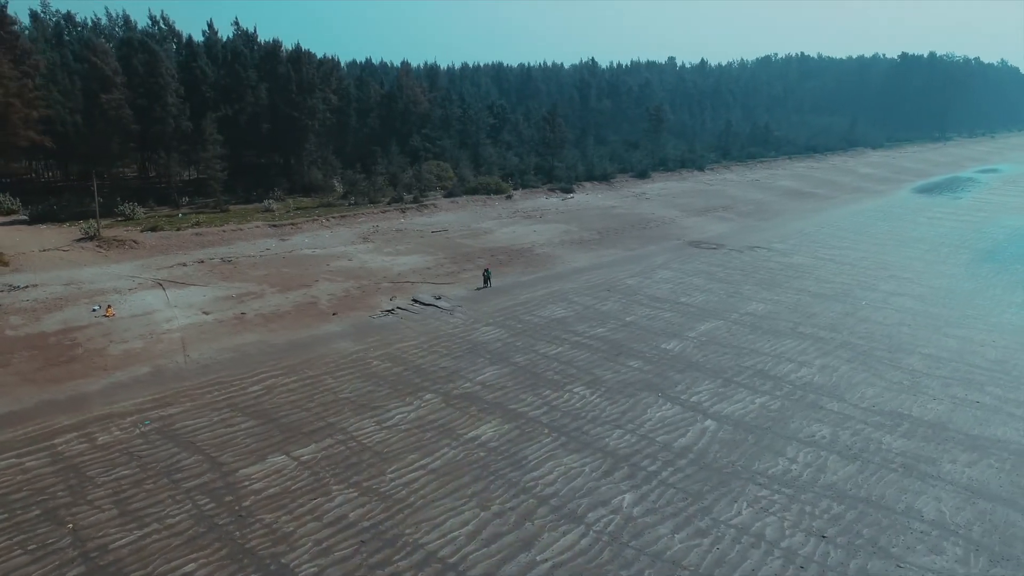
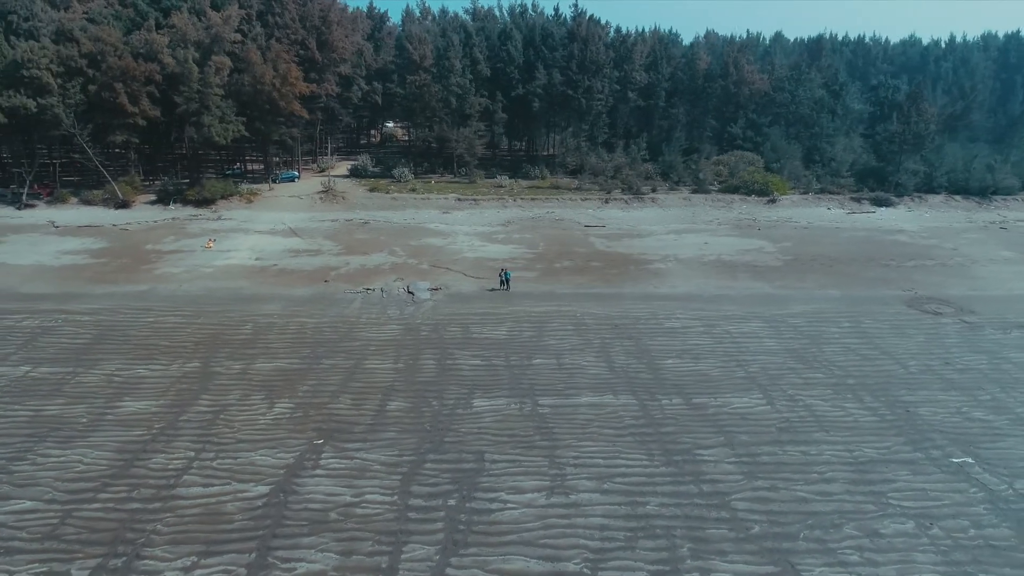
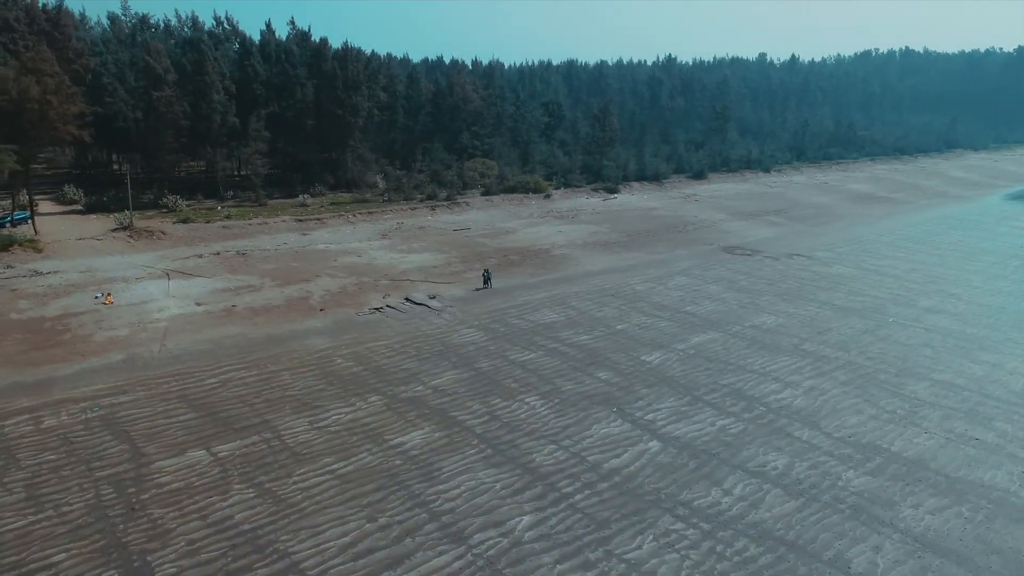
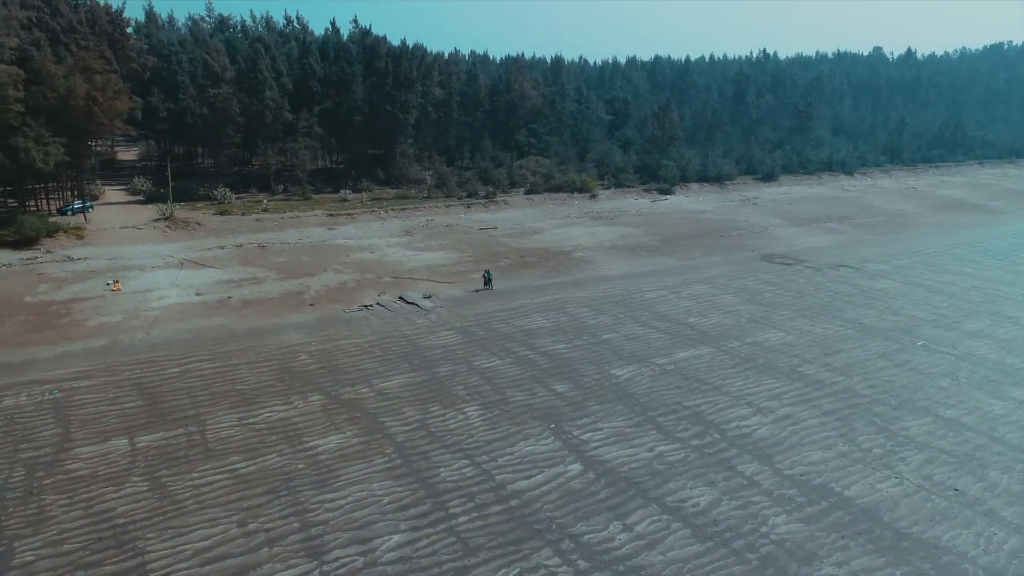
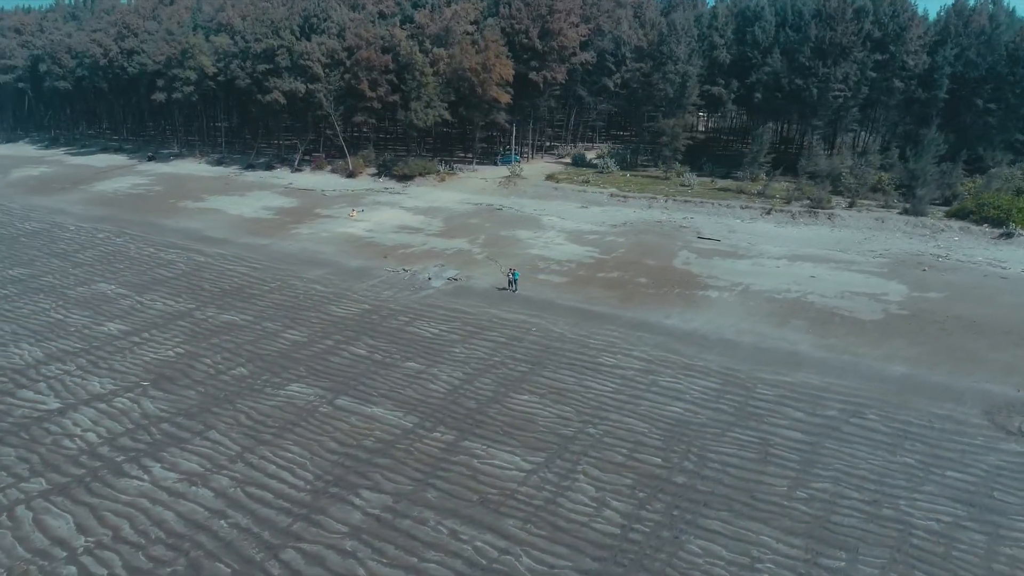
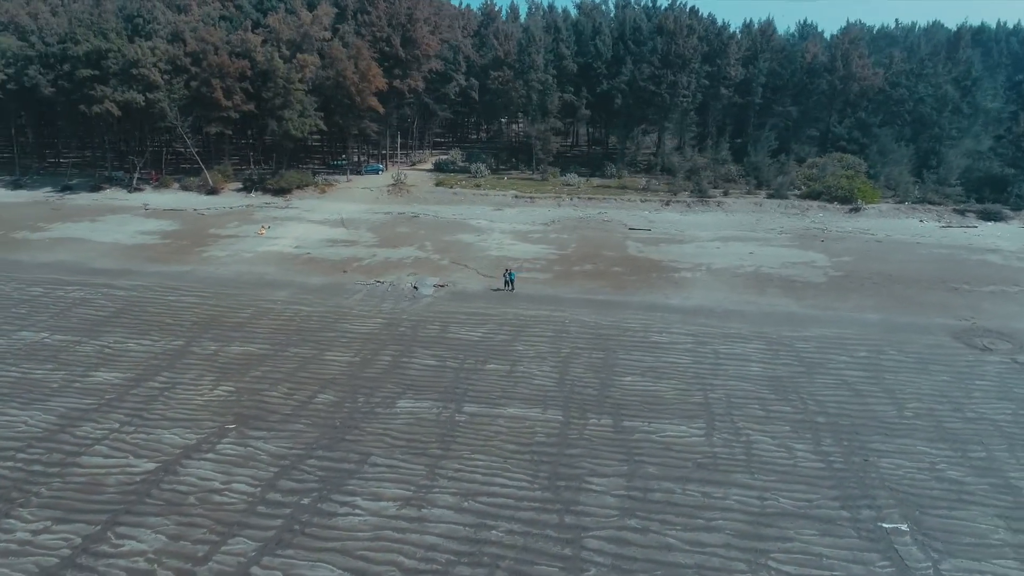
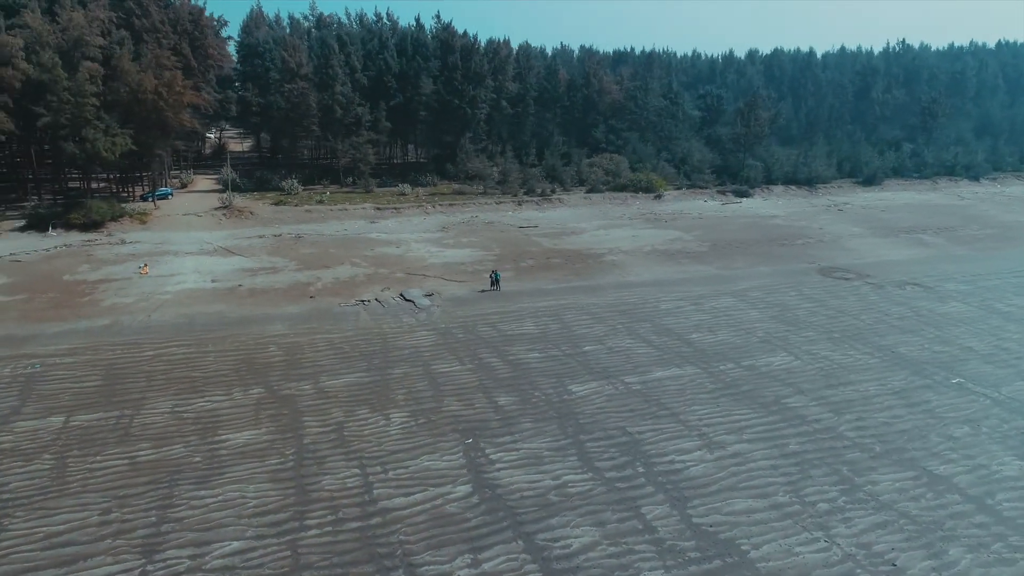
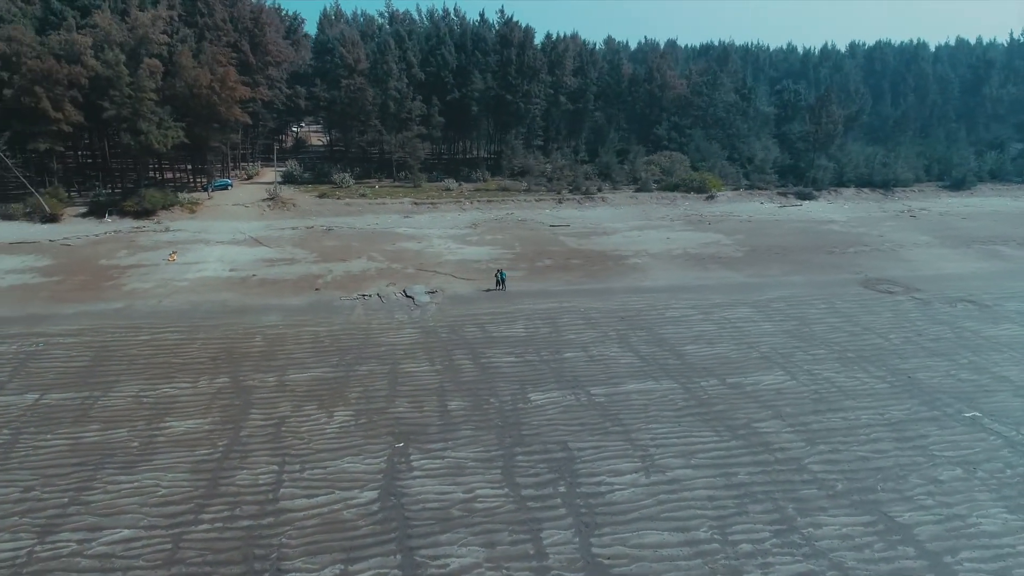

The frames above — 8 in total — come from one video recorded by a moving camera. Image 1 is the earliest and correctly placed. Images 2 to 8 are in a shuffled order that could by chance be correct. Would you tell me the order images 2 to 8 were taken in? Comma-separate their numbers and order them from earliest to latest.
3, 4, 7, 8, 2, 6, 5
